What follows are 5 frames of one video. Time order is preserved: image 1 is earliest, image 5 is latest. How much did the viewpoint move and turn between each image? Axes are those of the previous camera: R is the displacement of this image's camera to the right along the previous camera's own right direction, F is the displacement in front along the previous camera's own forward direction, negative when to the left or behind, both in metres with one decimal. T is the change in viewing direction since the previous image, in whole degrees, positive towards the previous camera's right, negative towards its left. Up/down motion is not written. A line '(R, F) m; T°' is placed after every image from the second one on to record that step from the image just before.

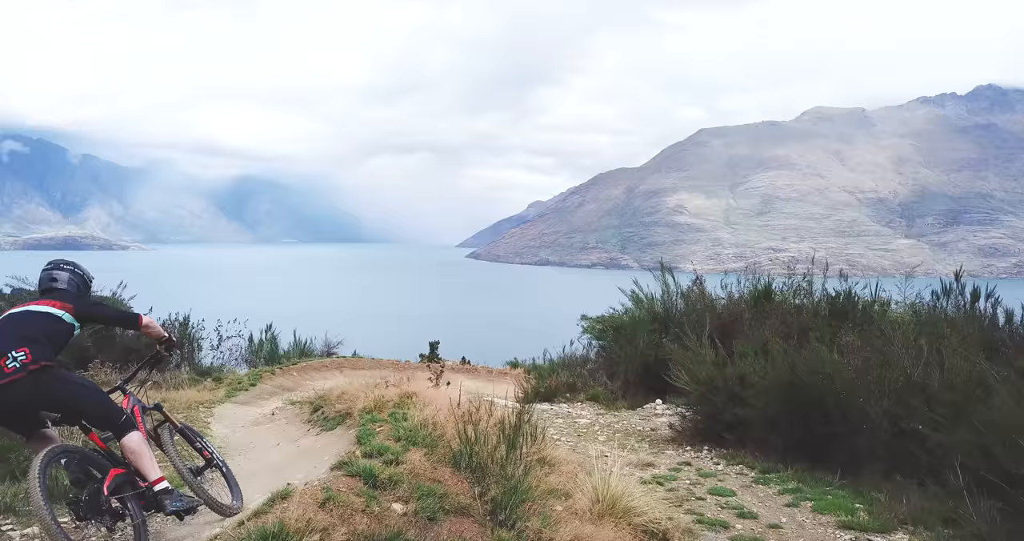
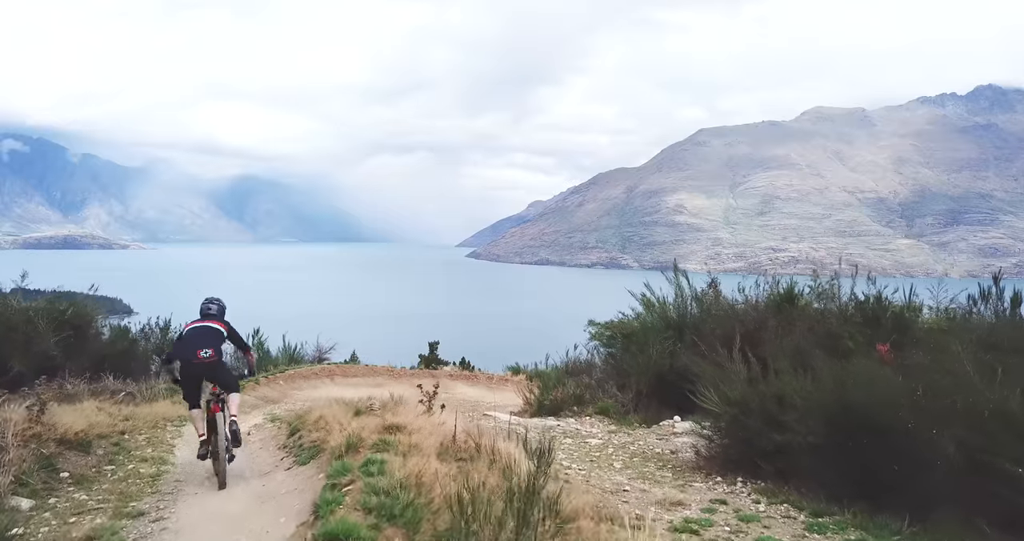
(0.0, +0.4) m; 0°
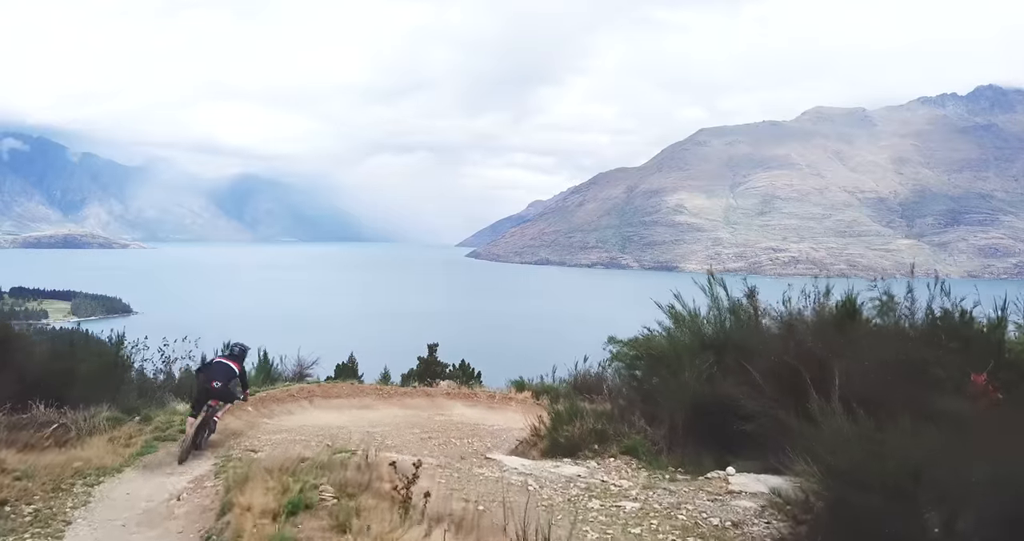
(-0.1, +0.8) m; 0°
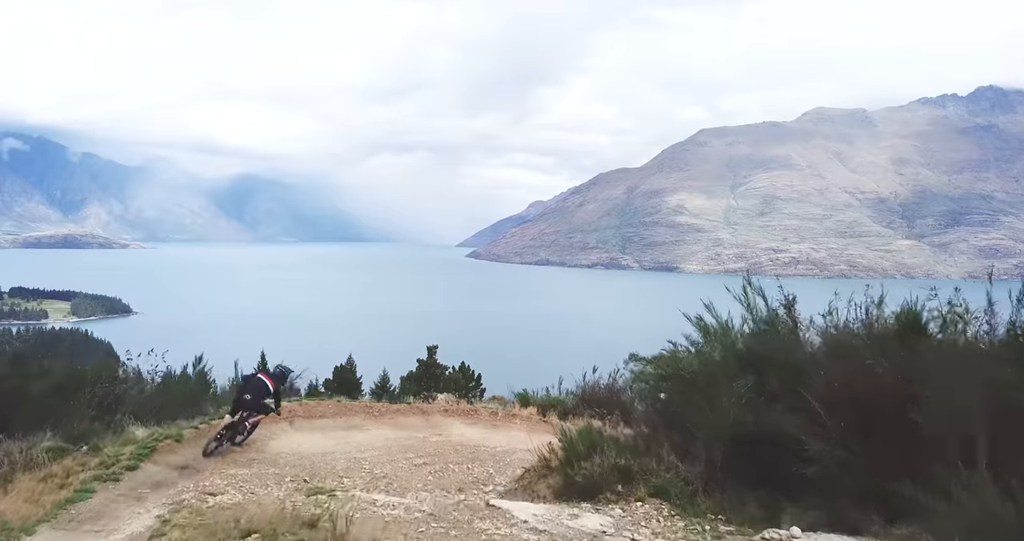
(0.0, +0.6) m; 0°
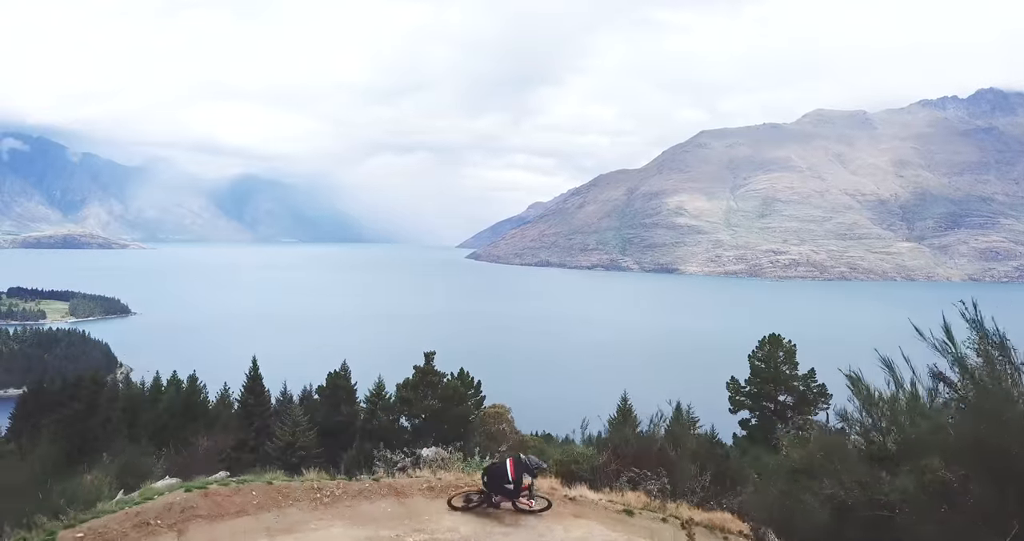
(-0.1, +1.6) m; 0°
